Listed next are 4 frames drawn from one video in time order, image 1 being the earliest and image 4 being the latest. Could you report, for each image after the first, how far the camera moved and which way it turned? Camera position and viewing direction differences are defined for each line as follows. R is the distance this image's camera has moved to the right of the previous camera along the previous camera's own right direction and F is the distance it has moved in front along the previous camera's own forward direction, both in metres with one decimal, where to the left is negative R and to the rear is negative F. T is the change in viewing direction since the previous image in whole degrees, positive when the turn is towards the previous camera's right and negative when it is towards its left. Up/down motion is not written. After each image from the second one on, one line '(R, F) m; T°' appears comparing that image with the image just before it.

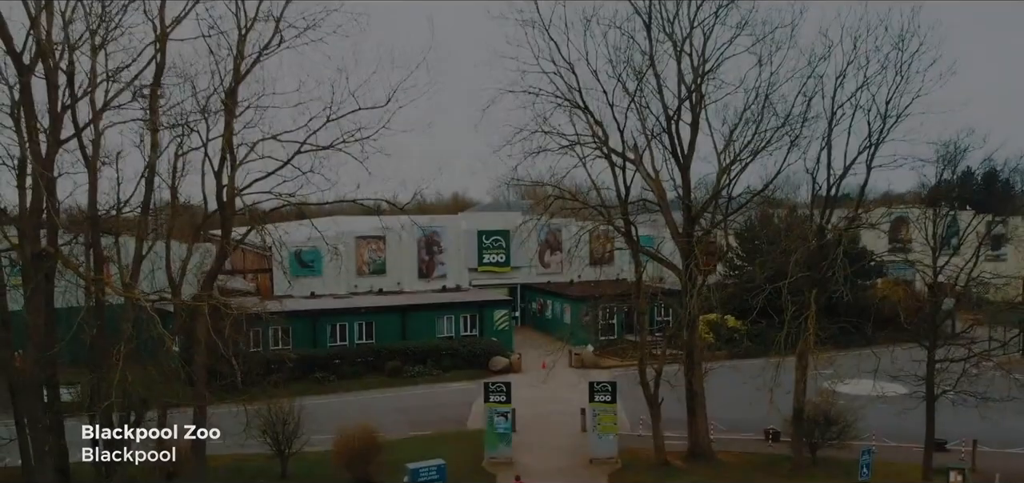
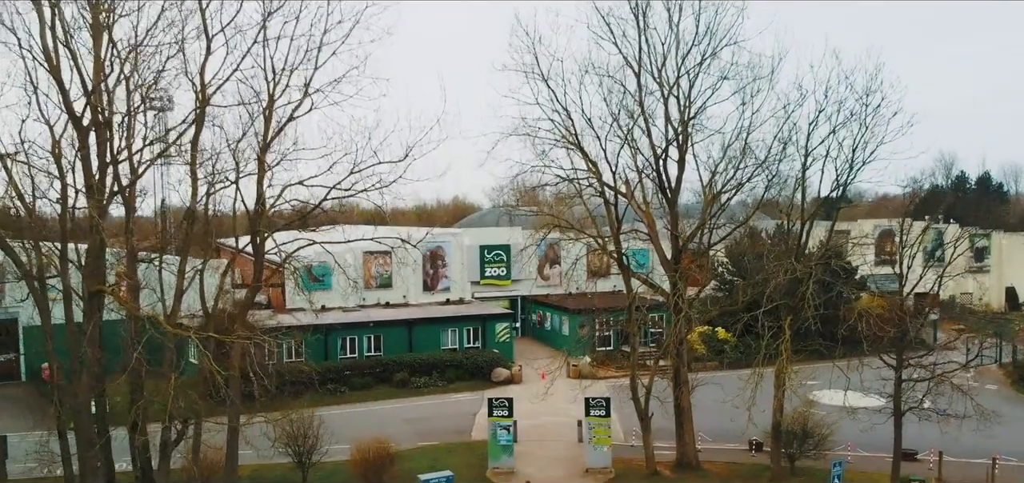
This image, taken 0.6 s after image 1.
(0.0, -1.0) m; 0°
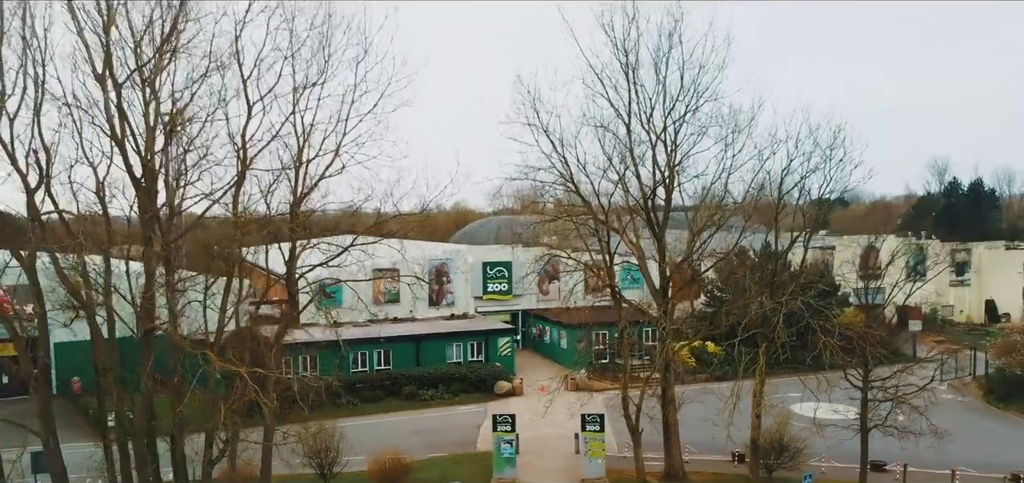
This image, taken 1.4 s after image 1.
(-0.1, -1.3) m; 0°
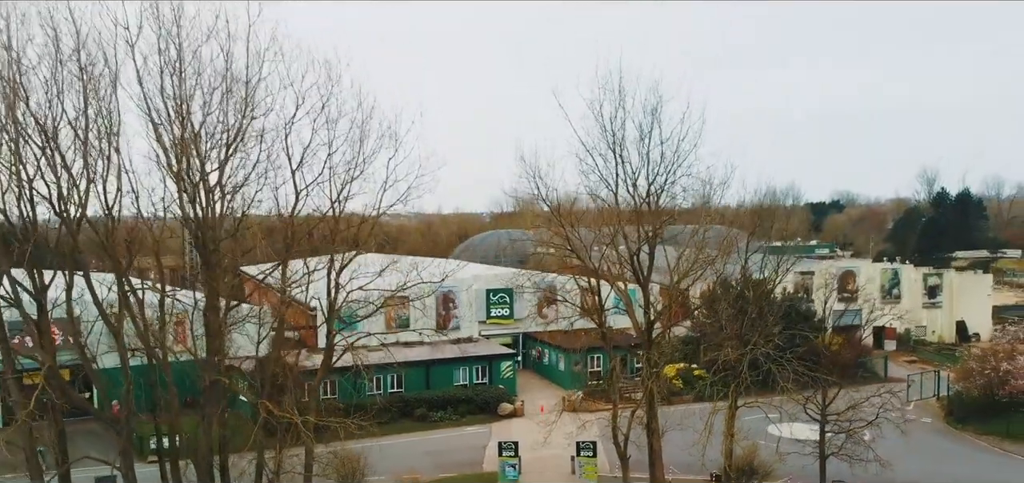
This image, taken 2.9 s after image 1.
(-0.1, -2.0) m; 0°
